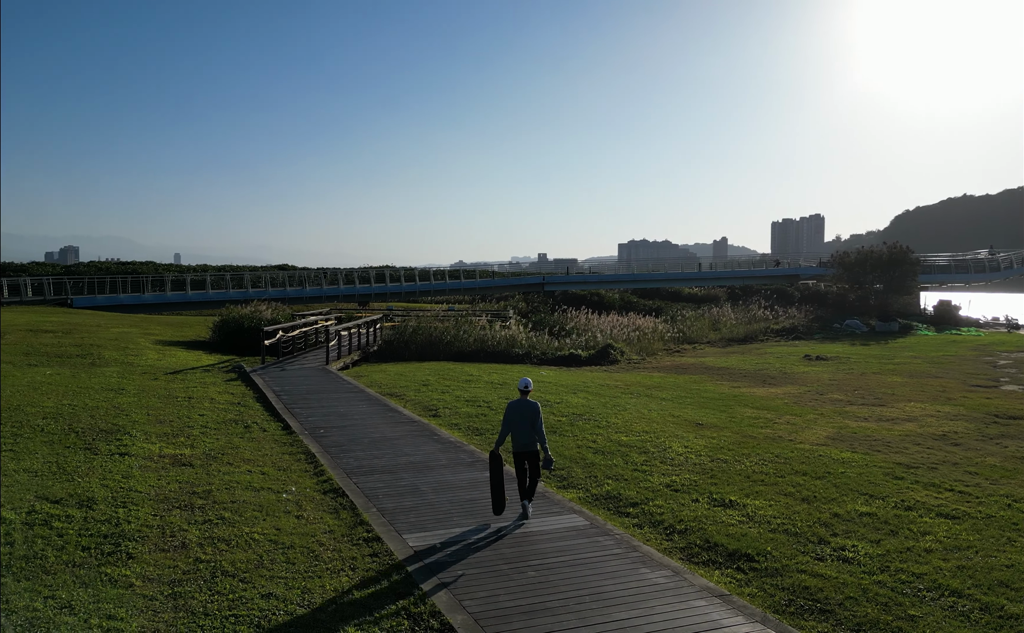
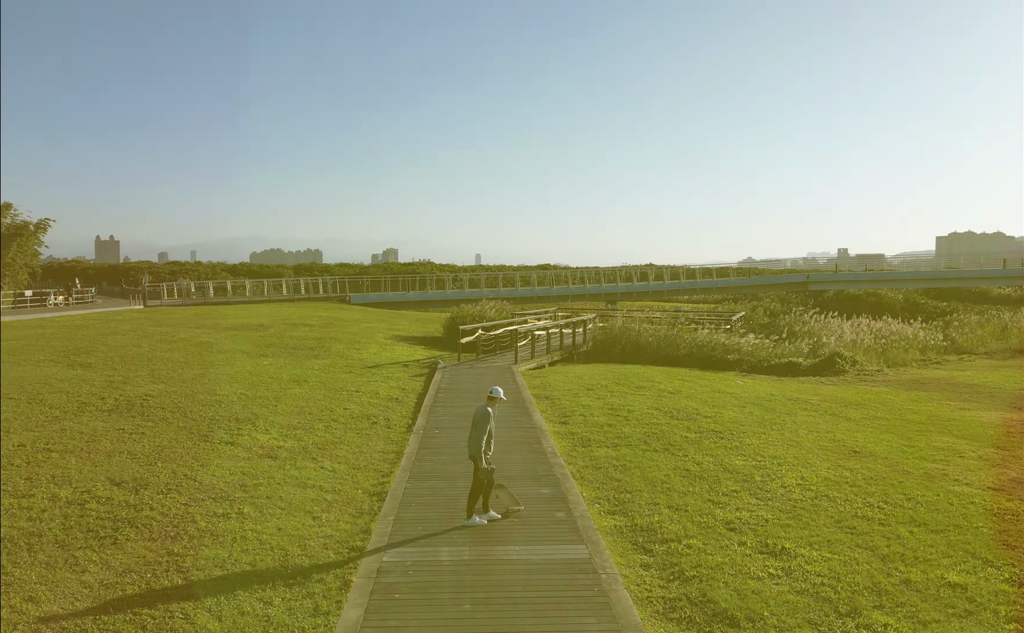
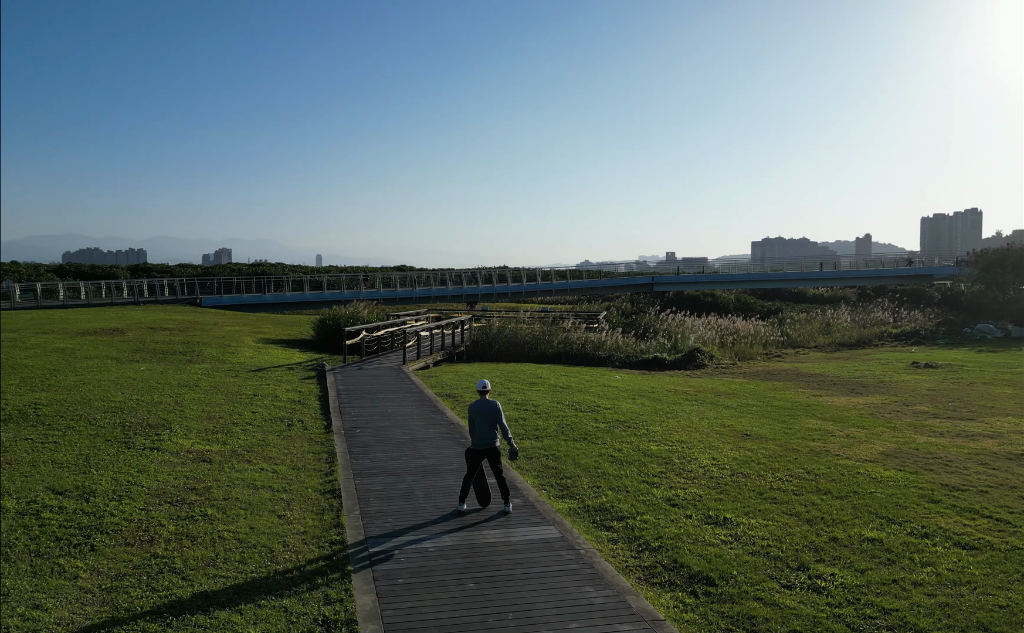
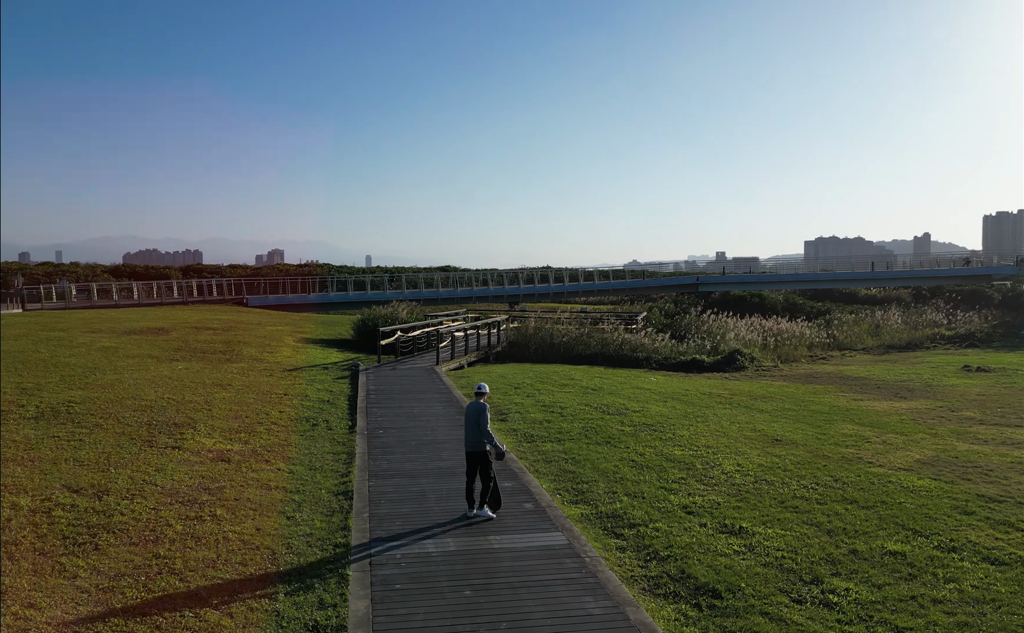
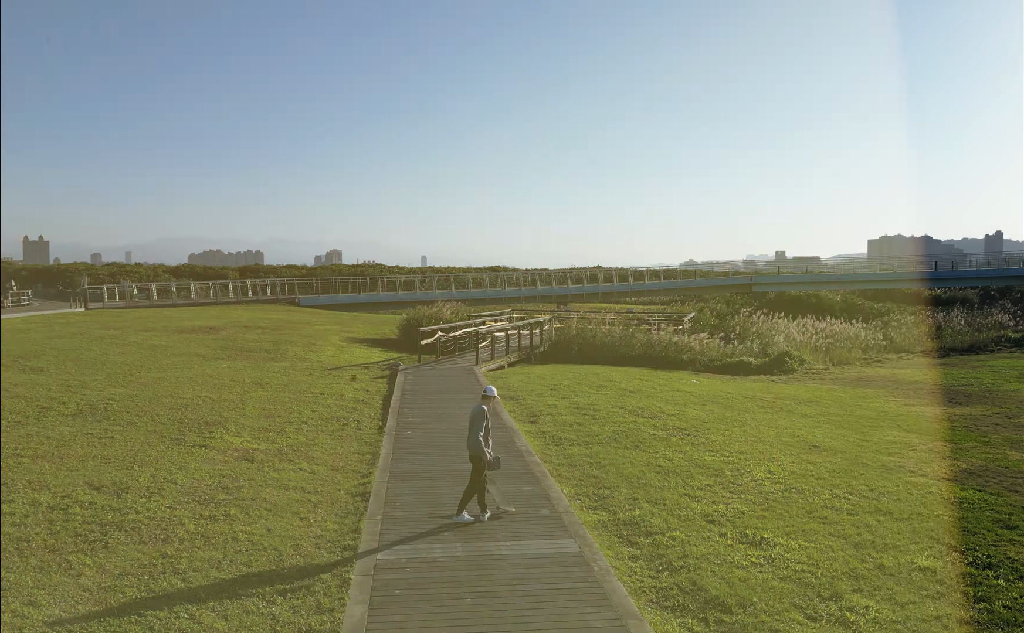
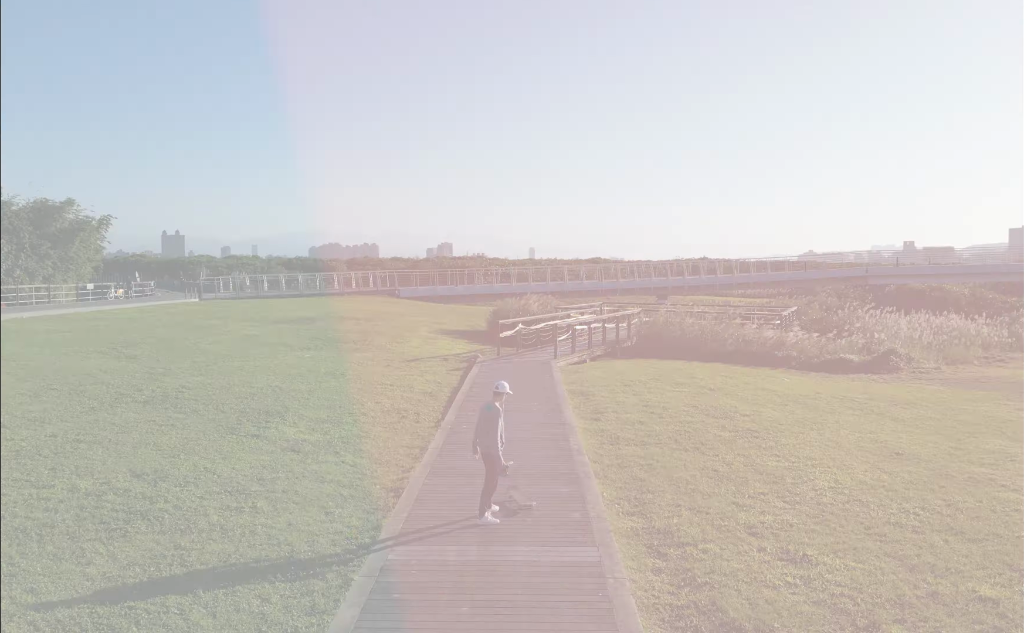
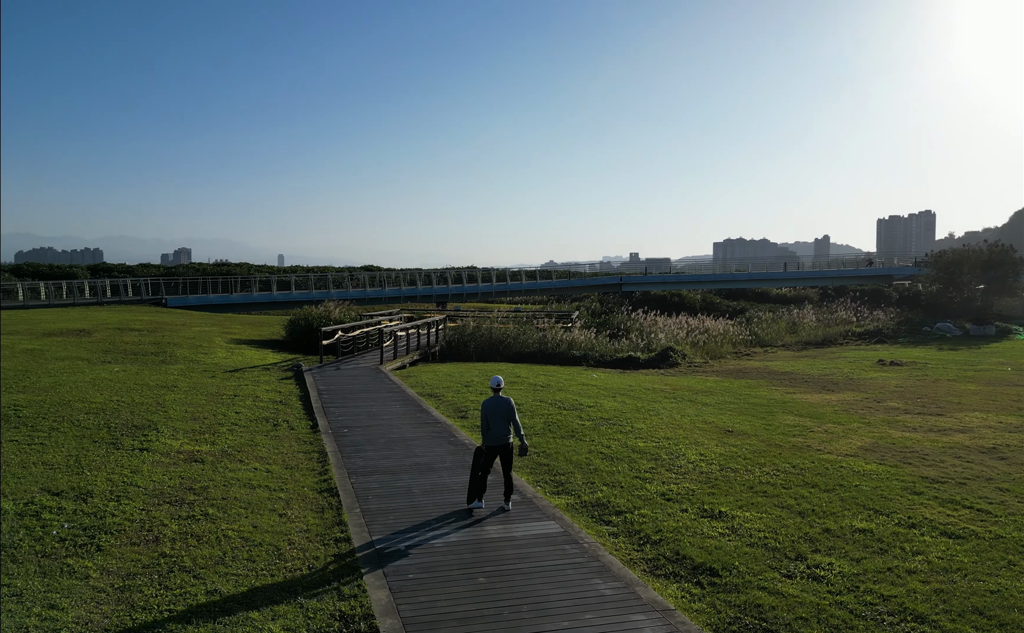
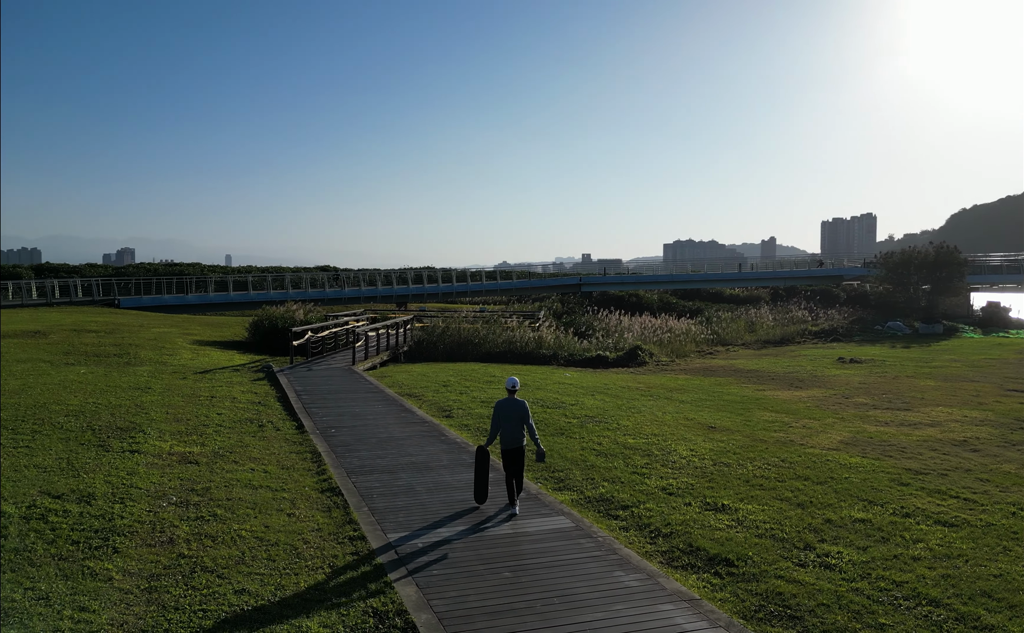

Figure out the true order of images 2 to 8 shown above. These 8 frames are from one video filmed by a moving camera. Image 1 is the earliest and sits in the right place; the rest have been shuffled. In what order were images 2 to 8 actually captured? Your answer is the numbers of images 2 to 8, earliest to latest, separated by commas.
8, 7, 3, 4, 5, 2, 6
